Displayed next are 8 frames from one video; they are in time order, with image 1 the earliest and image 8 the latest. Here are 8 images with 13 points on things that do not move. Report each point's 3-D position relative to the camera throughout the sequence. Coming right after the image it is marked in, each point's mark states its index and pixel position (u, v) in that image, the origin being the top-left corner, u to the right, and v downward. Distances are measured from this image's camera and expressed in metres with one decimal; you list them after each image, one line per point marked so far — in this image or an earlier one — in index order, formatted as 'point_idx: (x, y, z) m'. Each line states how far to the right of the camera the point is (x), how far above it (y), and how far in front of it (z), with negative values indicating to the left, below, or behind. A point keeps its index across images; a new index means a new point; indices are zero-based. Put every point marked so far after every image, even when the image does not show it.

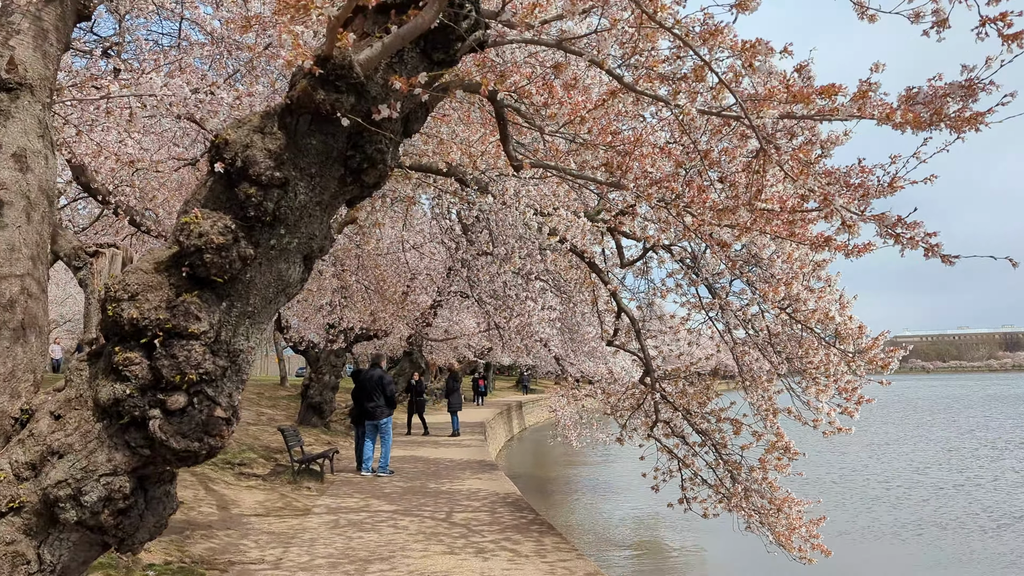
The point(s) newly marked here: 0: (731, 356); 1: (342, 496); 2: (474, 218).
0: (+1.8, -0.5, +6.6) m
1: (-1.8, -2.2, +8.7) m
2: (-0.4, +0.8, +9.1) m
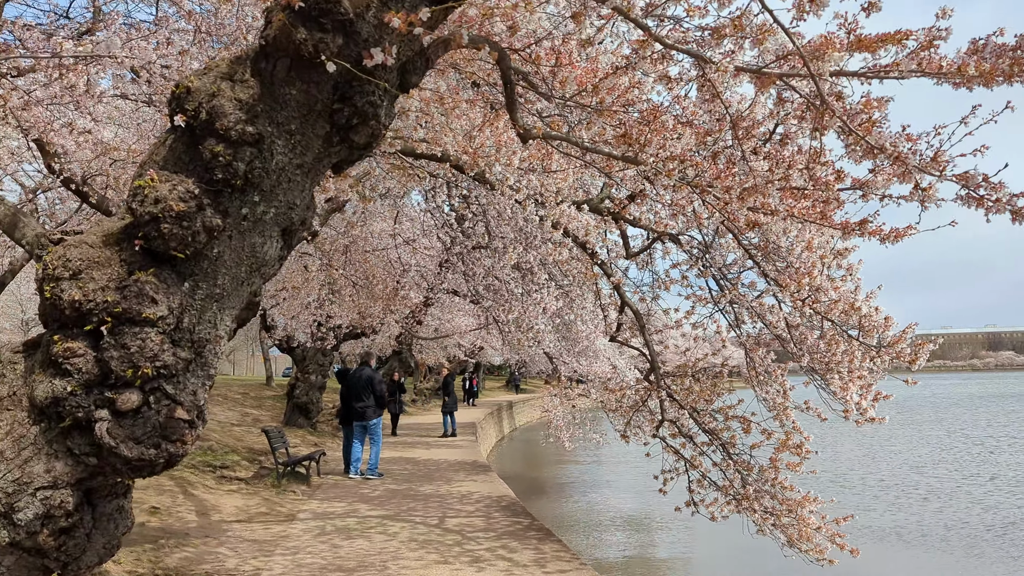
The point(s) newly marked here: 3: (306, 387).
0: (+1.8, -0.5, +6.2) m
1: (-1.9, -2.2, +8.3) m
2: (-0.5, +0.8, +8.7) m
3: (-3.8, -1.8, +14.9) m
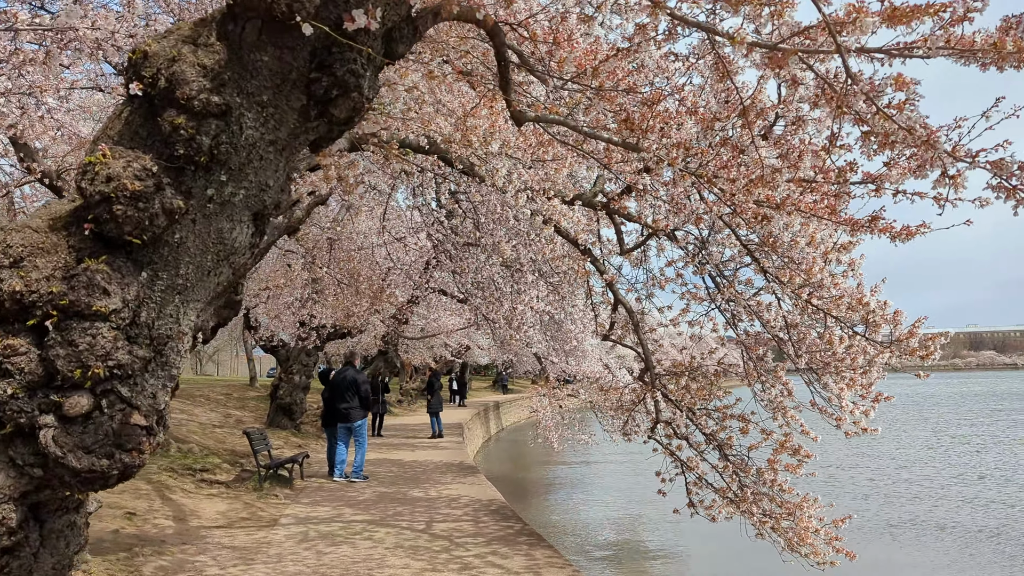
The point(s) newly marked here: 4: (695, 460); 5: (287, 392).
0: (+1.7, -0.5, +6.0) m
1: (-2.0, -2.2, +8.1) m
2: (-0.6, +0.9, +8.5) m
3: (-4.0, -1.8, +14.7) m
4: (+1.4, -1.4, +6.4) m
5: (-4.0, -1.9, +14.6) m
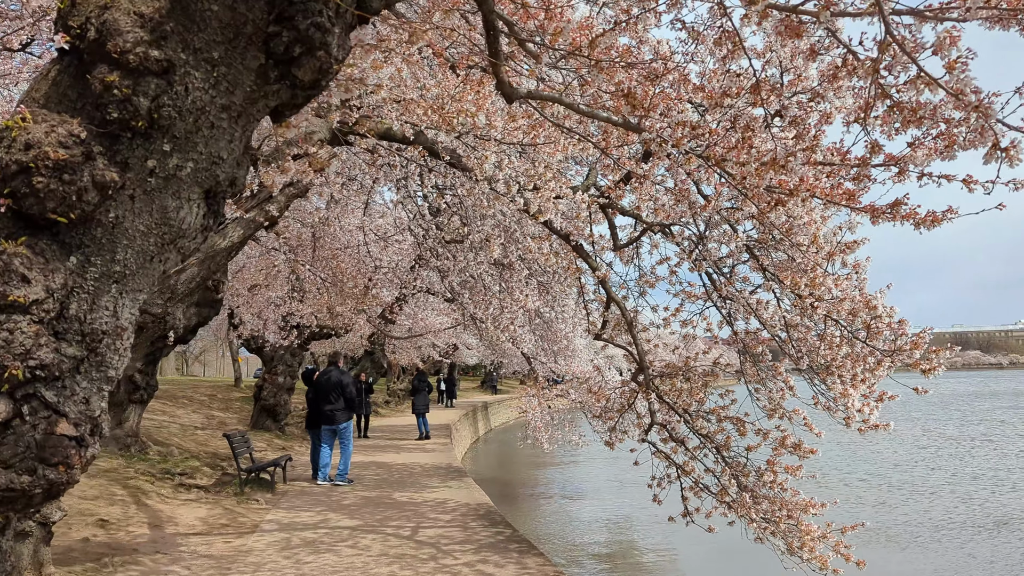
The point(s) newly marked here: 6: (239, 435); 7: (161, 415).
0: (+1.6, -0.4, +5.8) m
1: (-2.1, -2.1, +7.8) m
2: (-0.7, +0.9, +8.2) m
3: (-4.2, -1.8, +14.4) m
4: (+1.4, -1.3, +6.2) m
5: (-4.2, -1.9, +14.3) m
6: (-3.4, -1.8, +9.9) m
7: (-6.6, -2.4, +15.1) m
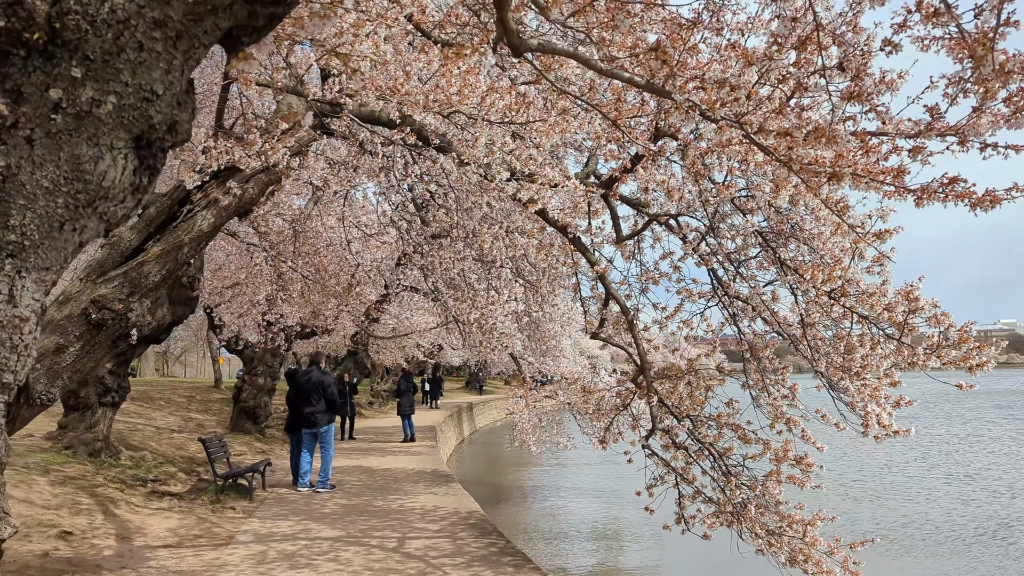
0: (+1.6, -0.4, +5.5) m
1: (-2.2, -2.1, +7.4) m
2: (-0.8, +0.9, +7.8) m
3: (-4.4, -1.7, +13.9) m
4: (+1.3, -1.3, +5.8) m
5: (-4.5, -1.8, +13.8) m
6: (-3.5, -1.8, +9.5) m
7: (-6.8, -2.3, +14.6) m
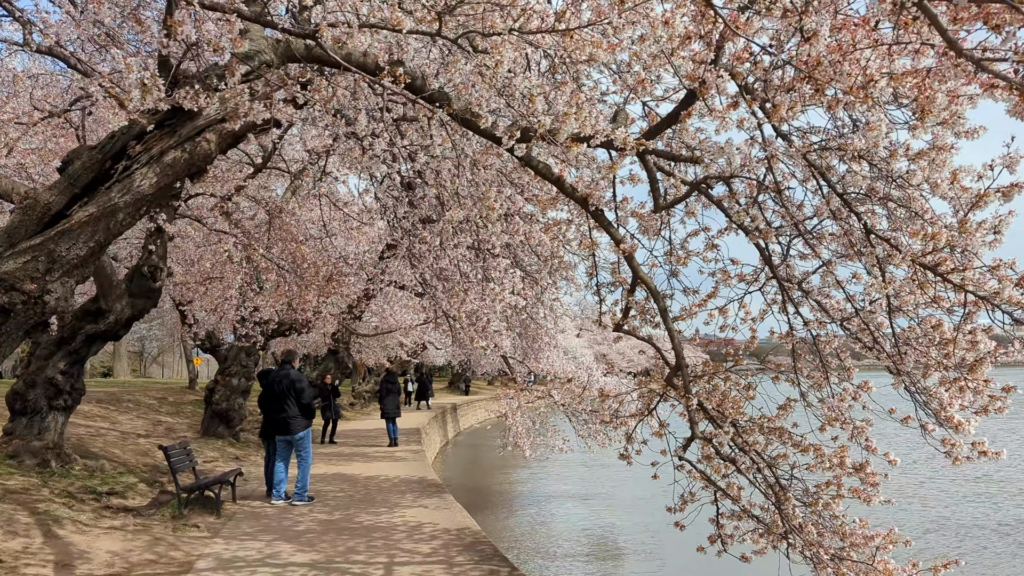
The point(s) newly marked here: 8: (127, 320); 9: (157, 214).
0: (+1.6, -0.3, +4.6) m
1: (-2.2, -2.0, +6.5) m
2: (-0.8, +1.0, +6.9) m
3: (-4.6, -1.6, +12.9) m
4: (+1.4, -1.2, +5.0) m
5: (-4.6, -1.7, +12.8) m
6: (-3.5, -1.7, +8.5) m
7: (-6.9, -2.2, +13.6) m
8: (-4.1, -0.3, +8.5) m
9: (-3.9, +0.8, +8.8) m
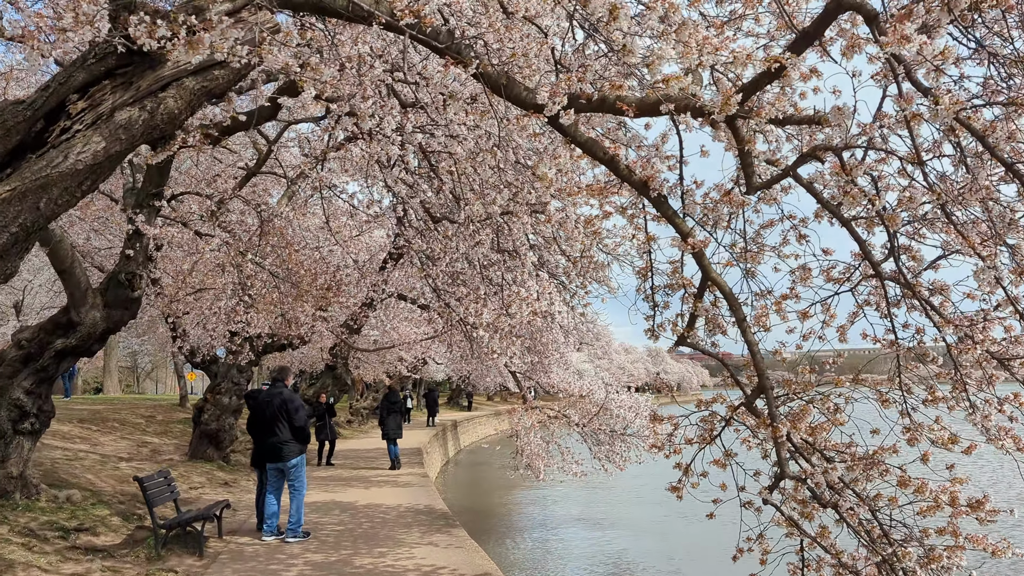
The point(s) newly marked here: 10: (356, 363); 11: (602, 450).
0: (+1.8, -0.3, +3.7) m
1: (-2.0, -2.0, +5.5) m
2: (-0.6, +1.0, +6.1) m
3: (-4.4, -1.8, +12.0) m
4: (+1.6, -1.2, +4.1) m
5: (-4.4, -1.9, +11.9) m
6: (-3.3, -1.8, +7.6) m
7: (-6.8, -2.4, +12.6) m
8: (-3.9, -0.4, +7.6) m
9: (-3.7, +0.7, +7.9) m
10: (-3.8, -1.8, +19.8) m
11: (+1.6, -3.0, +14.7) m
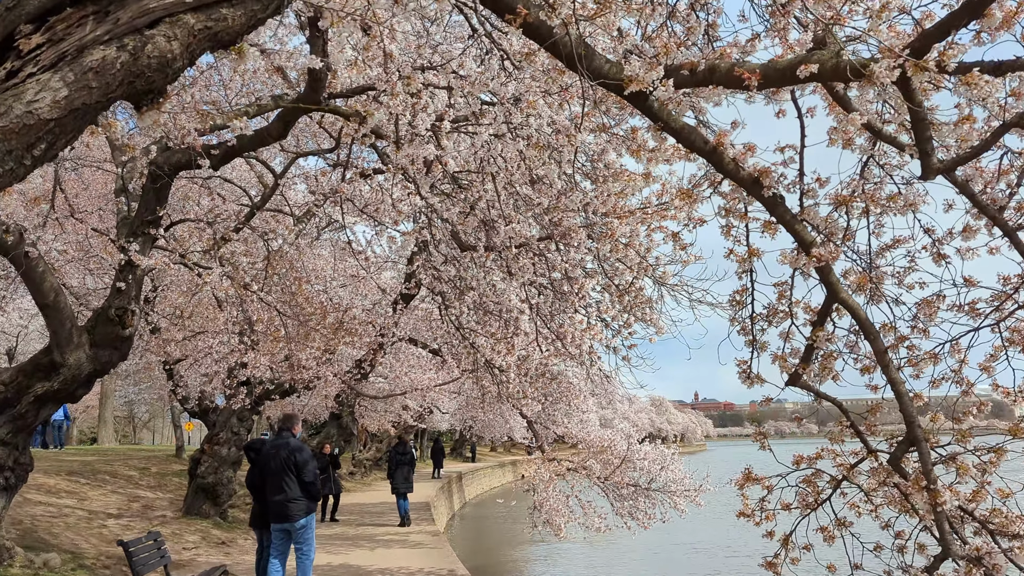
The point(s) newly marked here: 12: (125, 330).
0: (+2.1, -0.4, +2.9) m
1: (-1.7, -2.2, +4.6) m
2: (-0.3, +0.7, +5.3) m
3: (-4.1, -2.4, +11.1) m
4: (+1.9, -1.3, +3.2) m
5: (-4.1, -2.5, +11.0) m
6: (-3.0, -2.1, +6.7) m
7: (-6.5, -3.0, +11.7) m
8: (-3.6, -0.7, +6.8) m
9: (-3.4, +0.4, +7.1) m
10: (-3.5, -2.9, +18.8) m
11: (+1.9, -3.7, +13.7) m
12: (-3.3, -0.4, +6.9) m
